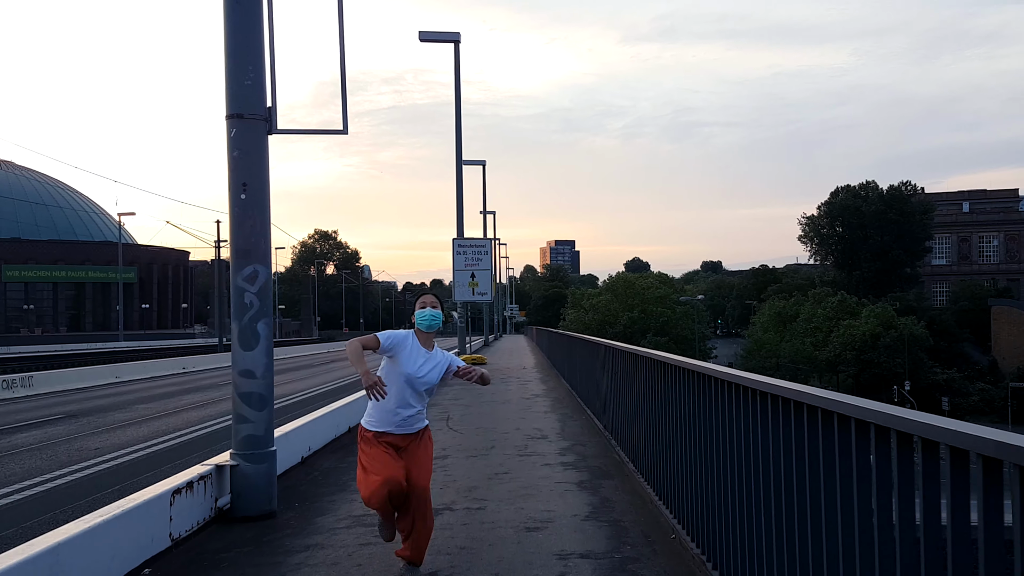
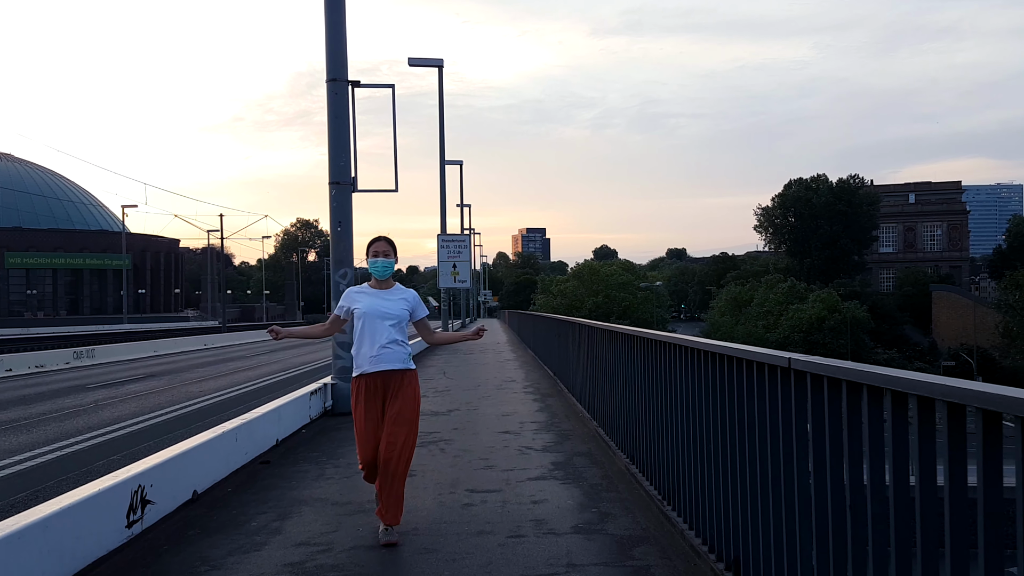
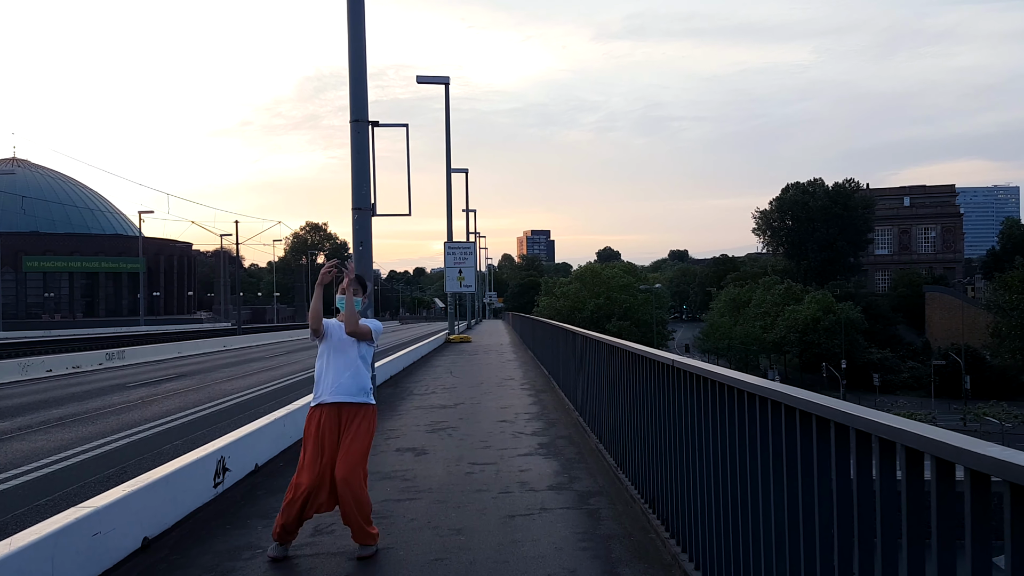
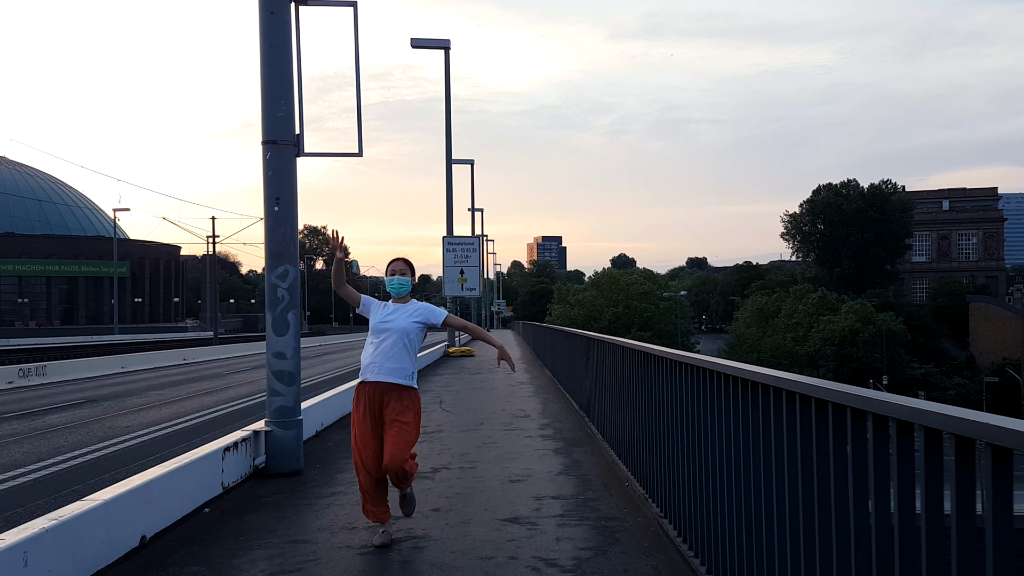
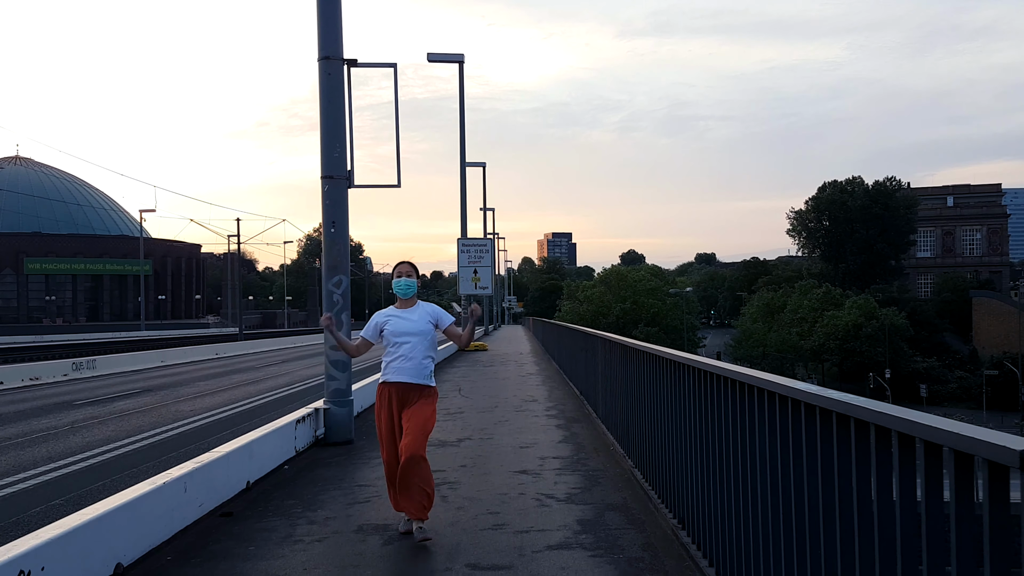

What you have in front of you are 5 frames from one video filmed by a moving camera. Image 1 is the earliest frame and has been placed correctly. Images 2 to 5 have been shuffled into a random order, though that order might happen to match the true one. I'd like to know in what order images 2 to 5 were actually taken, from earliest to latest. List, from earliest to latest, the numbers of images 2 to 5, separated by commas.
4, 5, 2, 3
